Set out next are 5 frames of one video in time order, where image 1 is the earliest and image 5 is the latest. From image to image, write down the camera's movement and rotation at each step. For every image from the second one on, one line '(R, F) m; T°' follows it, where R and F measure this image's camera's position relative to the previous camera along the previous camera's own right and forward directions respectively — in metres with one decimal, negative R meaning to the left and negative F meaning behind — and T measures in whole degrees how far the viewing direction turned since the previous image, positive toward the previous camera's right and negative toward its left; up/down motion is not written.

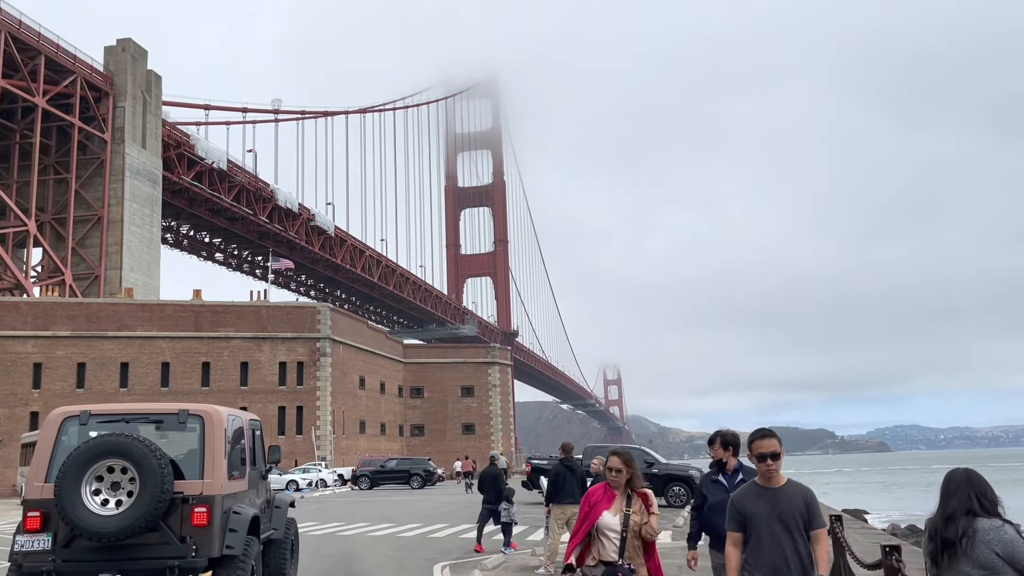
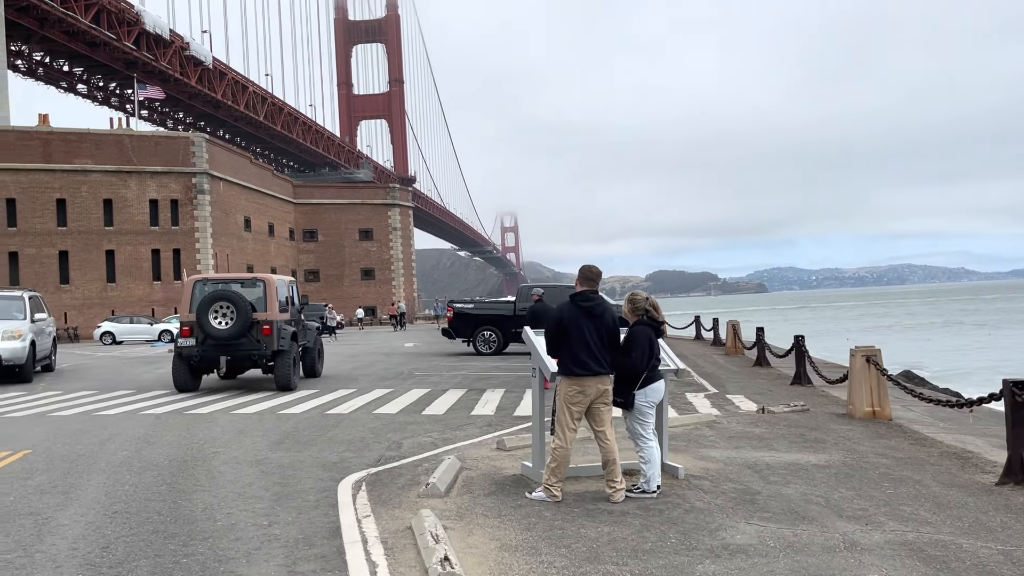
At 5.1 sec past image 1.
(-0.6, +6.0) m; +7°
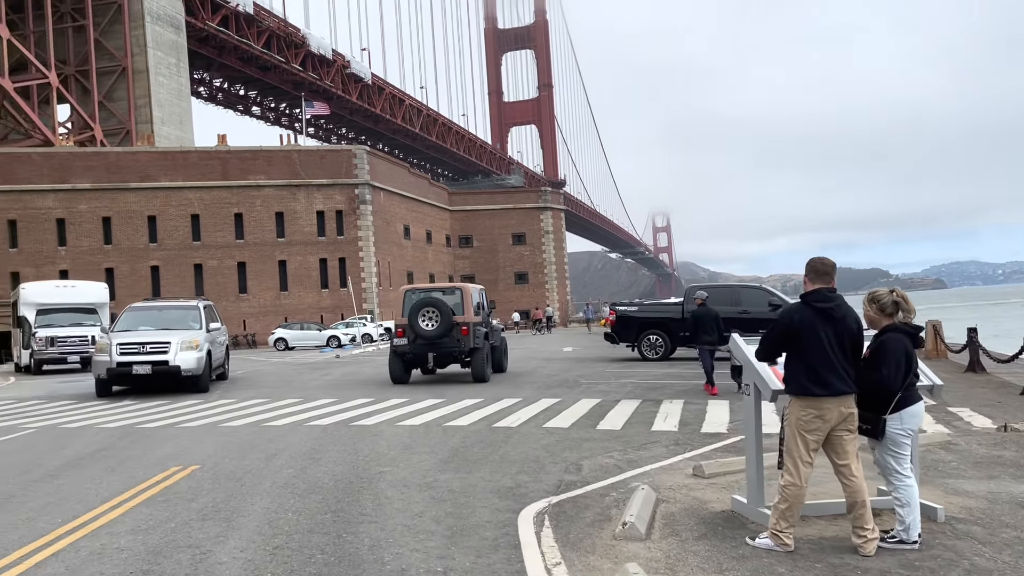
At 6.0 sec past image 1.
(-0.4, +1.1) m; -10°
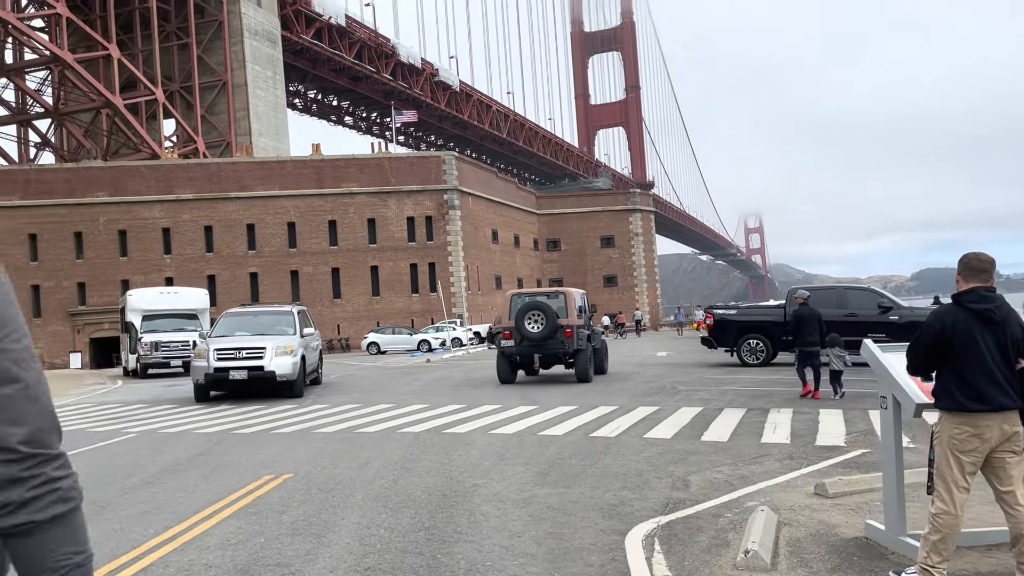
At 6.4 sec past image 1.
(-0.1, +0.5) m; -6°
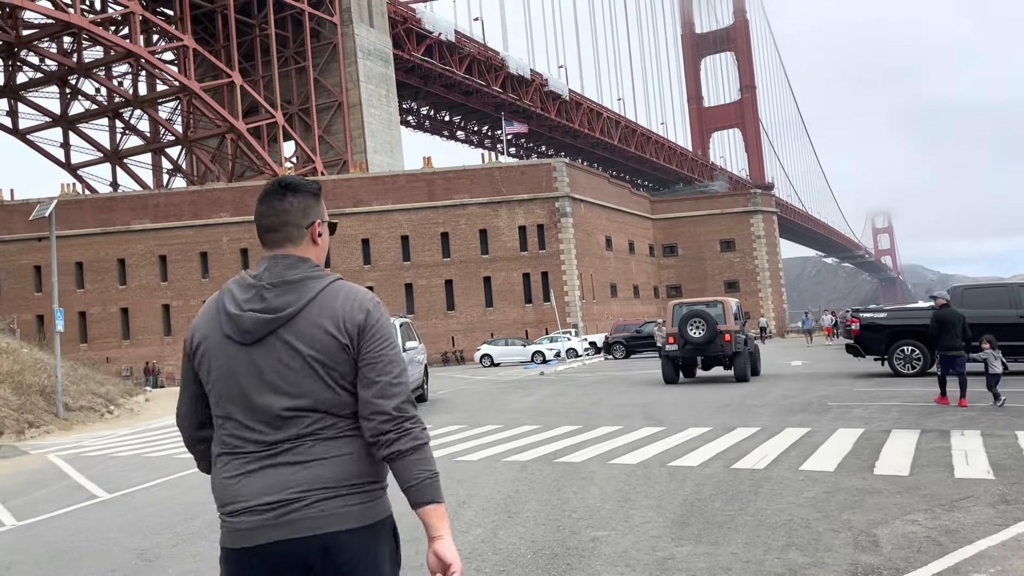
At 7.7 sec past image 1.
(-0.1, +1.6) m; -8°
